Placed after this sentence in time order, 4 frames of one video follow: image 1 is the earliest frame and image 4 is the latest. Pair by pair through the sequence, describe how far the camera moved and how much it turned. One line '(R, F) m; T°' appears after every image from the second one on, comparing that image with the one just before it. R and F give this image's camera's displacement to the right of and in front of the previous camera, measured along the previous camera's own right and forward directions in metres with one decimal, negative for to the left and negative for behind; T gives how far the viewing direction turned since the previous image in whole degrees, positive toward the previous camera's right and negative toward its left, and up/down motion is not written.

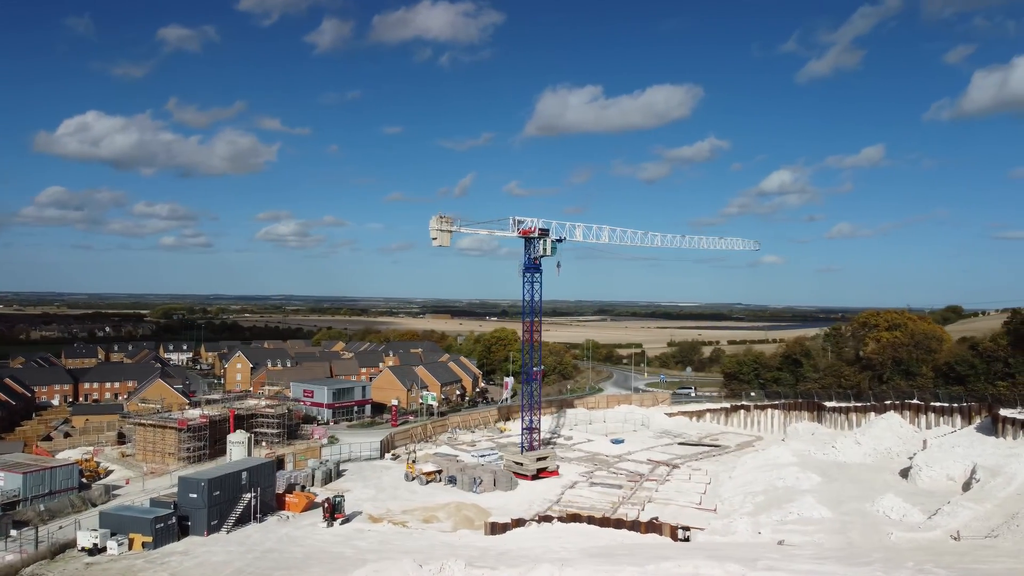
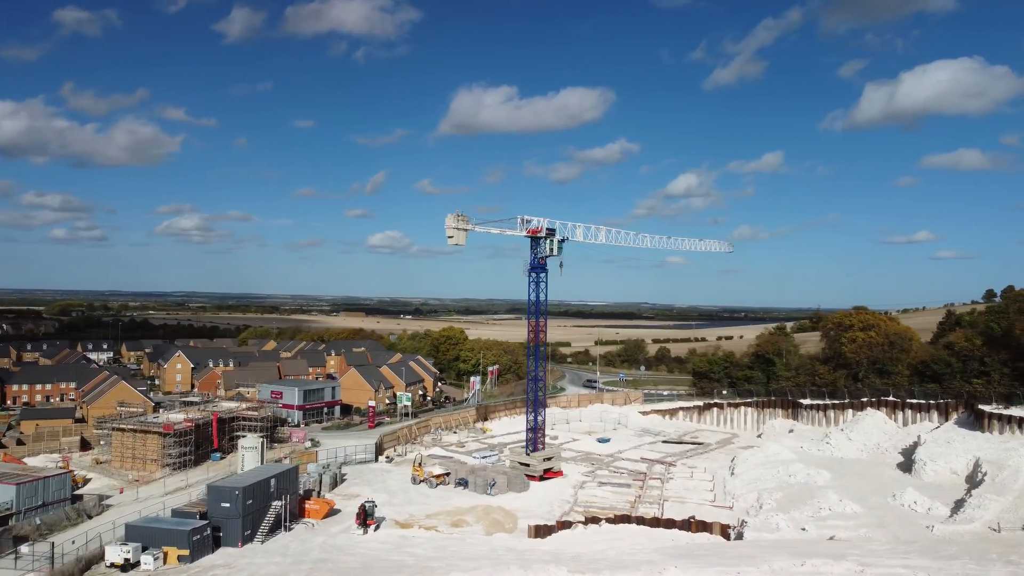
(-4.0, +0.5) m; +6°
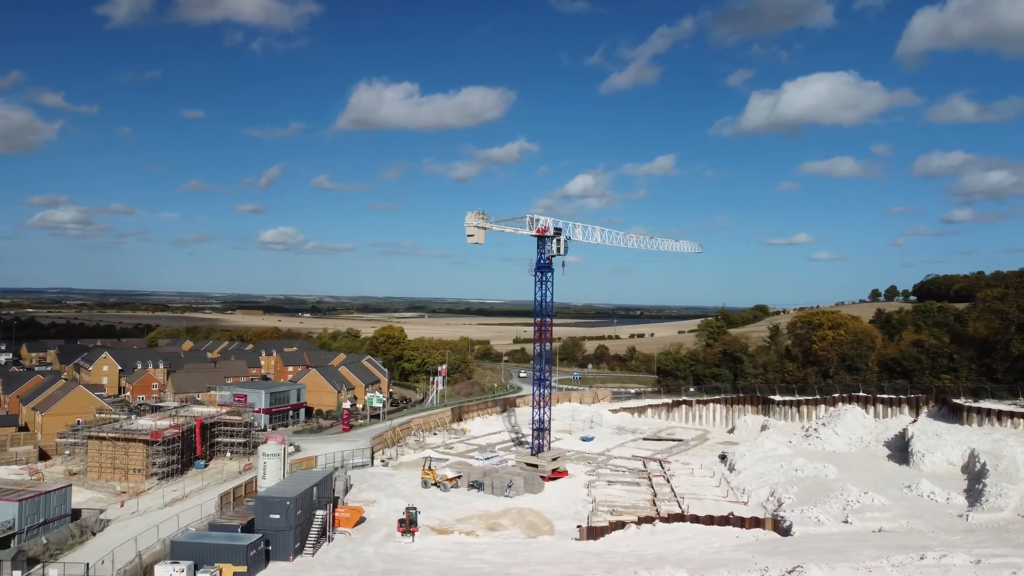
(-4.6, +0.6) m; +7°
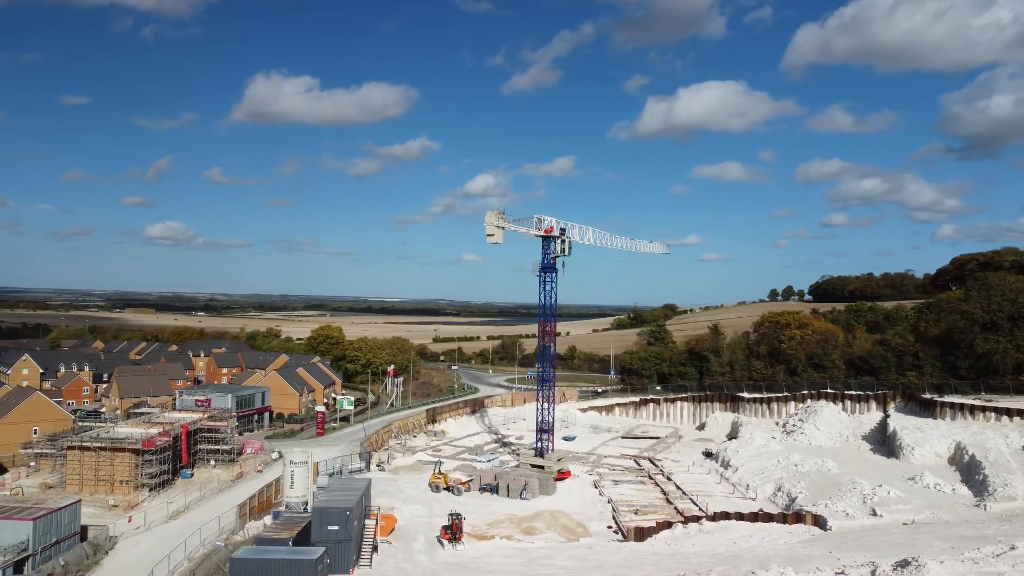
(-4.4, +0.6) m; +7°
